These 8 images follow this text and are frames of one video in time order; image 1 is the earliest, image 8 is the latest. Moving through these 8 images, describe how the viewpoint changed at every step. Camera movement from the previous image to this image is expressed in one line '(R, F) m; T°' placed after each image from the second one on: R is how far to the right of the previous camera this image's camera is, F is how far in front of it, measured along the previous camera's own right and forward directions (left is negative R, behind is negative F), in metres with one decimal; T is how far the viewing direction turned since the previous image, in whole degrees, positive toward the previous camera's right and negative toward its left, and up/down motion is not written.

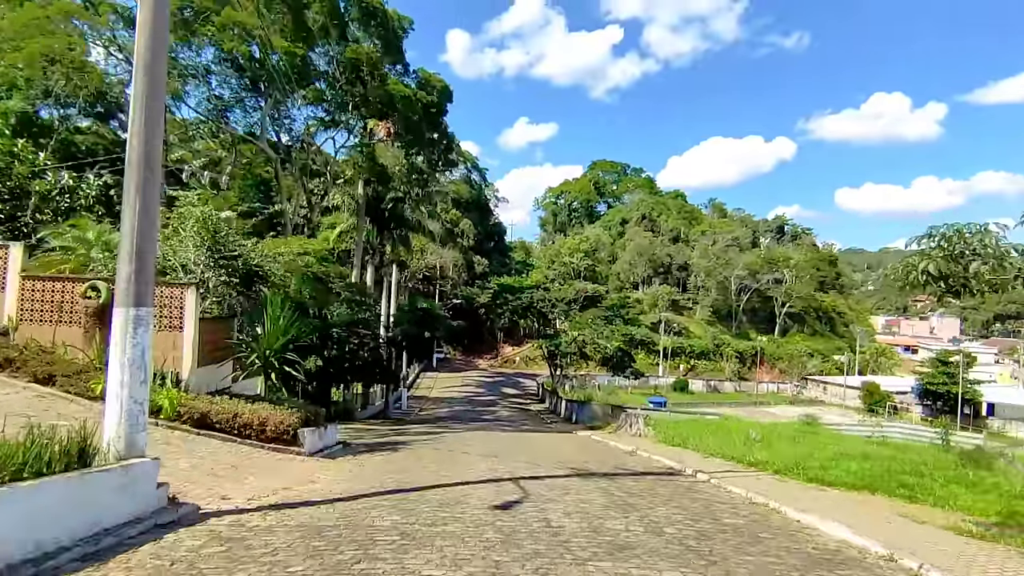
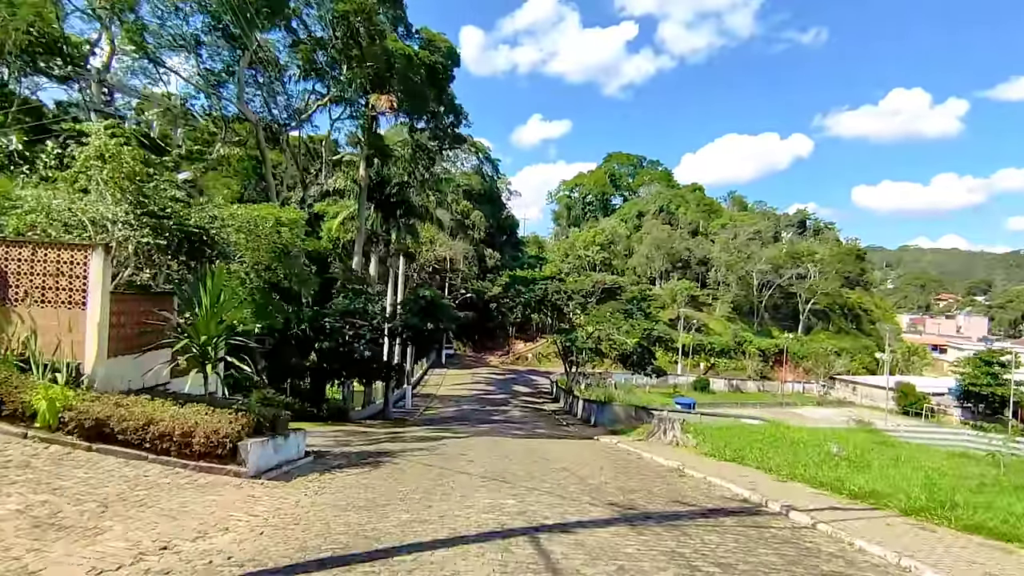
(0.0, +3.3) m; -1°
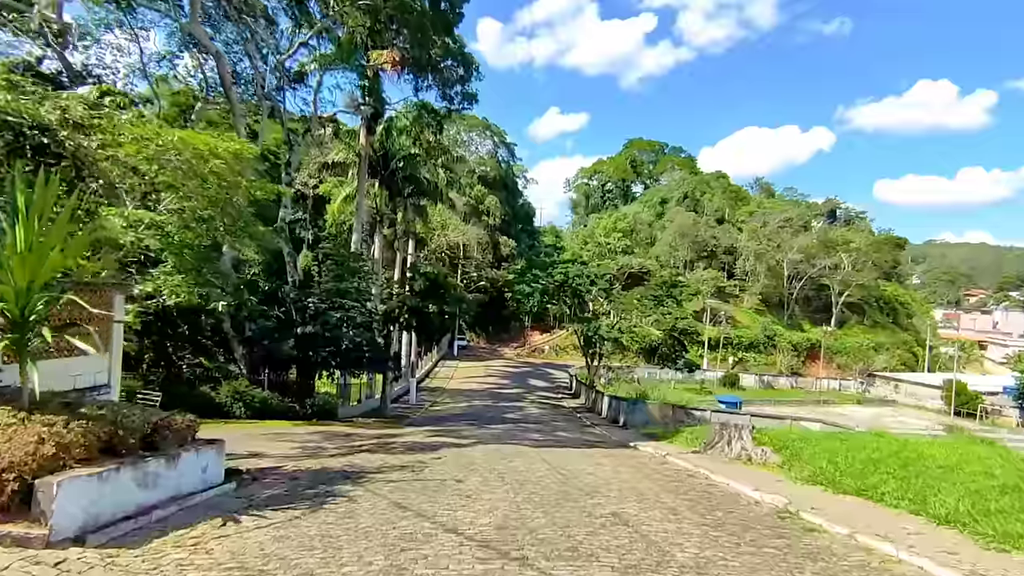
(-0.1, +4.4) m; -1°
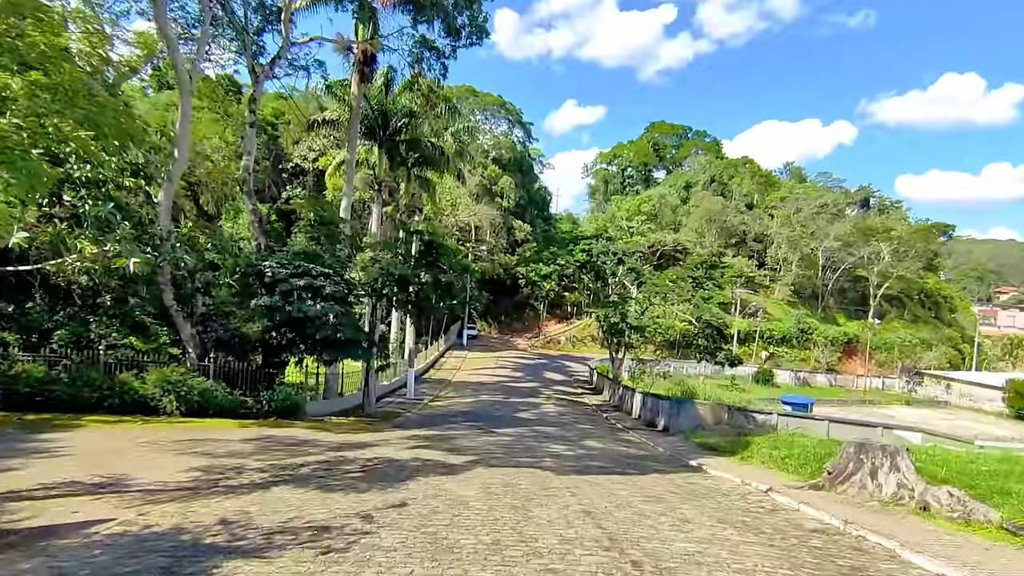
(-0.1, +5.4) m; -1°
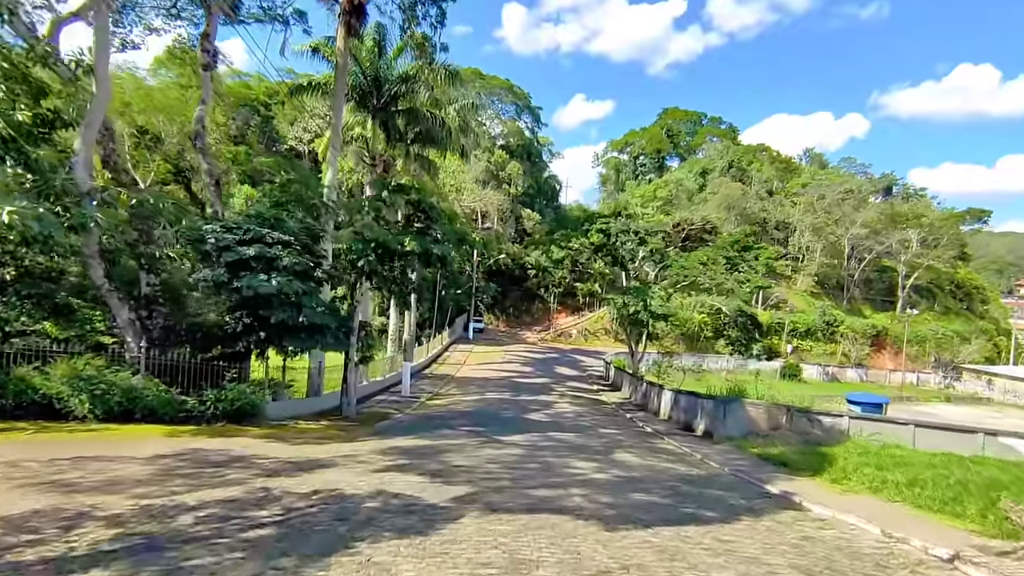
(0.0, +3.8) m; -1°
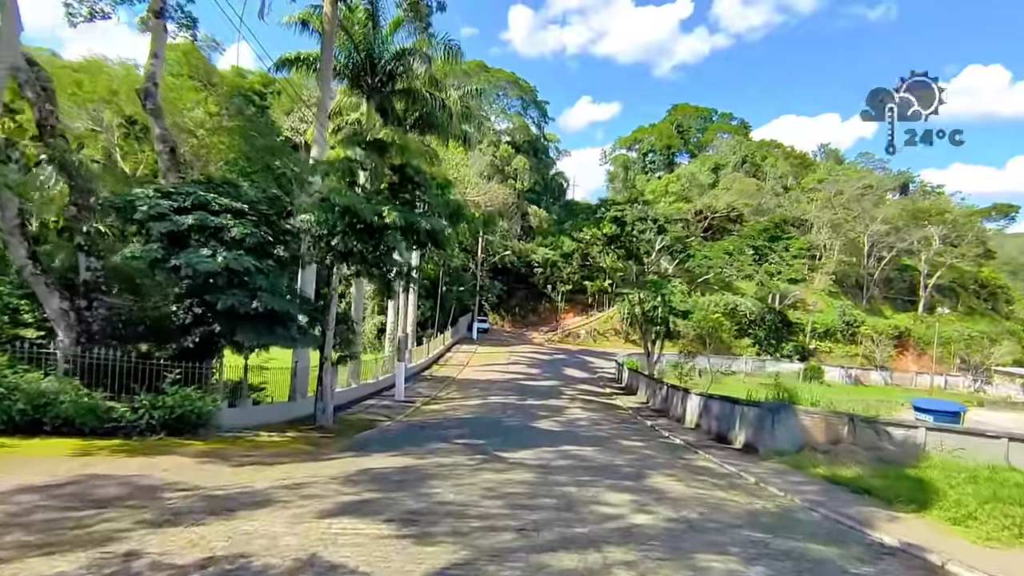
(0.0, +2.8) m; -1°
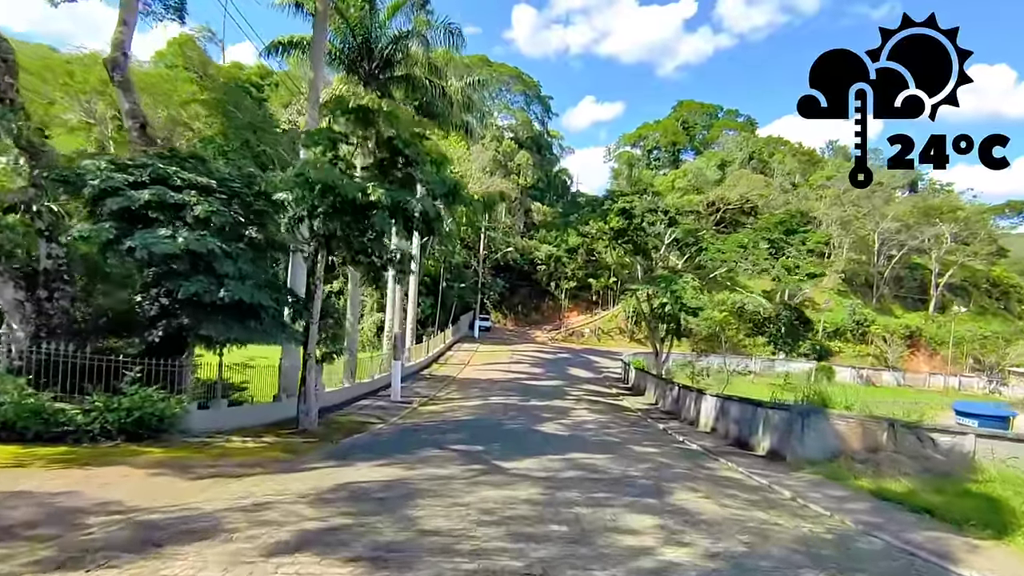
(0.0, +1.4) m; 0°
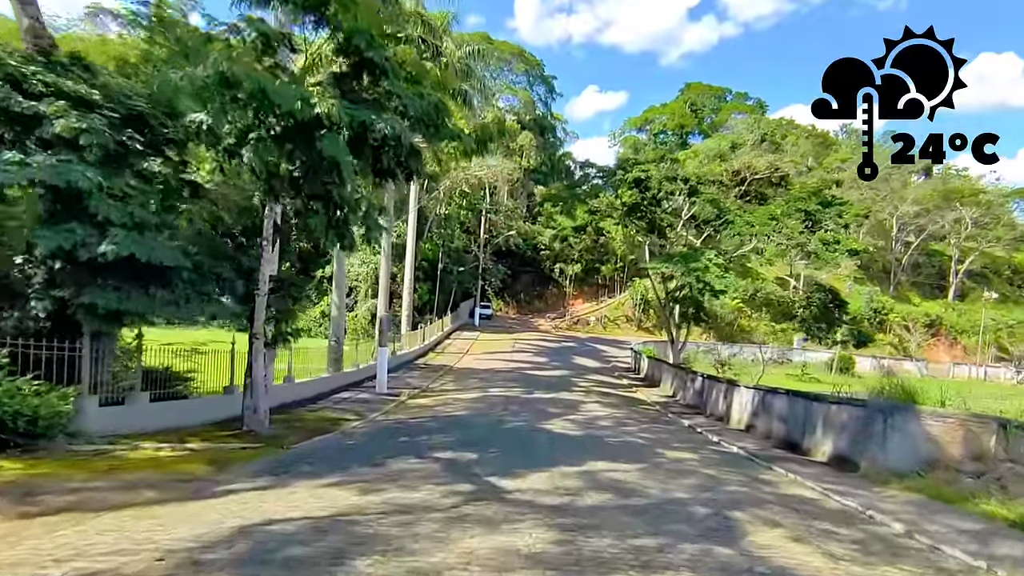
(0.0, +2.9) m; 0°
